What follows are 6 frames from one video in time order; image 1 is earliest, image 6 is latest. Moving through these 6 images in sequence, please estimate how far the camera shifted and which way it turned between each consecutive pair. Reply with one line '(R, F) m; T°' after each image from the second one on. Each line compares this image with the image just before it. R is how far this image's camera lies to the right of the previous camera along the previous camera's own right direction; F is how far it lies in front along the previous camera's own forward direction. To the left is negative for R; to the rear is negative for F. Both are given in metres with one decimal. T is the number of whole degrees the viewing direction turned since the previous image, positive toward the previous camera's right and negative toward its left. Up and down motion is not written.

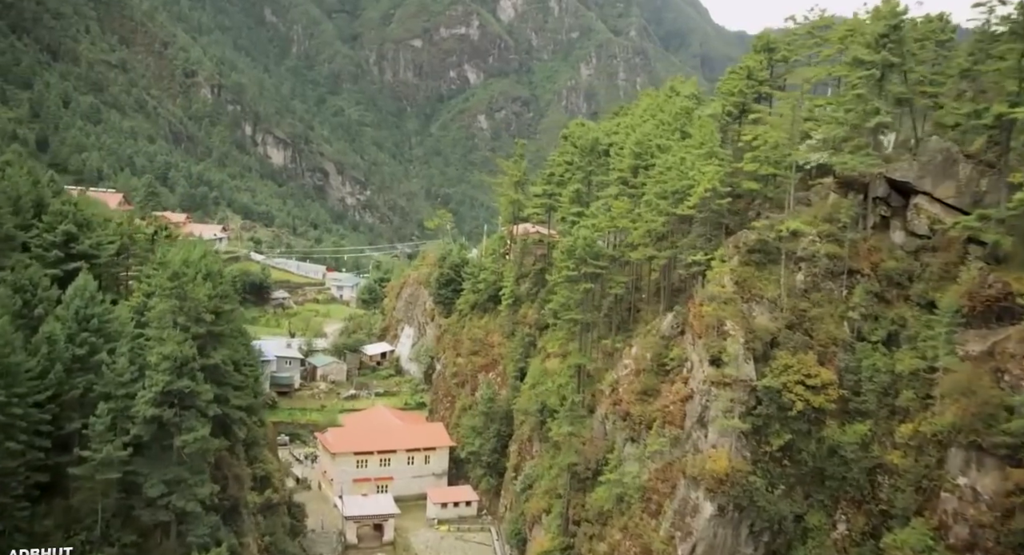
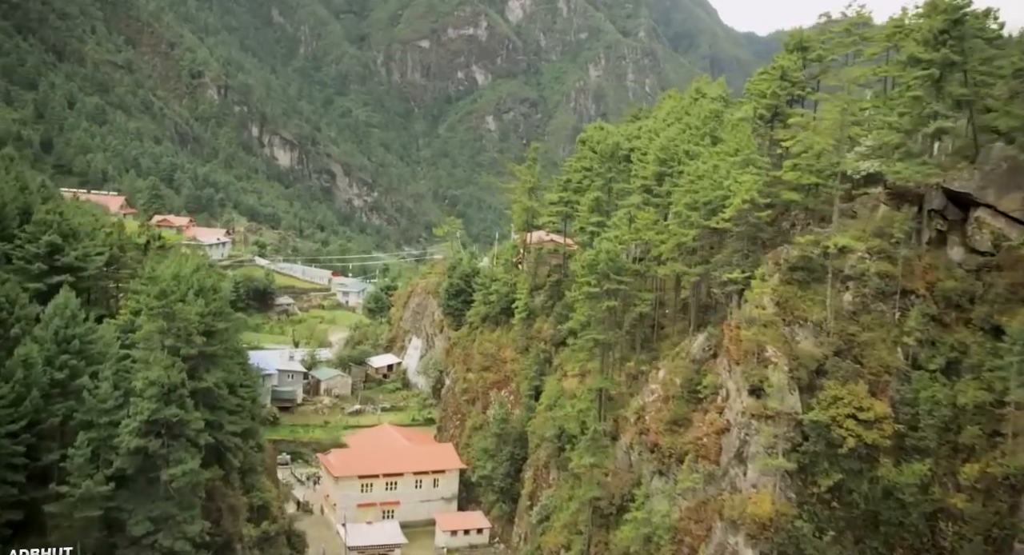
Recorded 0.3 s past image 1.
(-0.9, +6.1) m; 0°
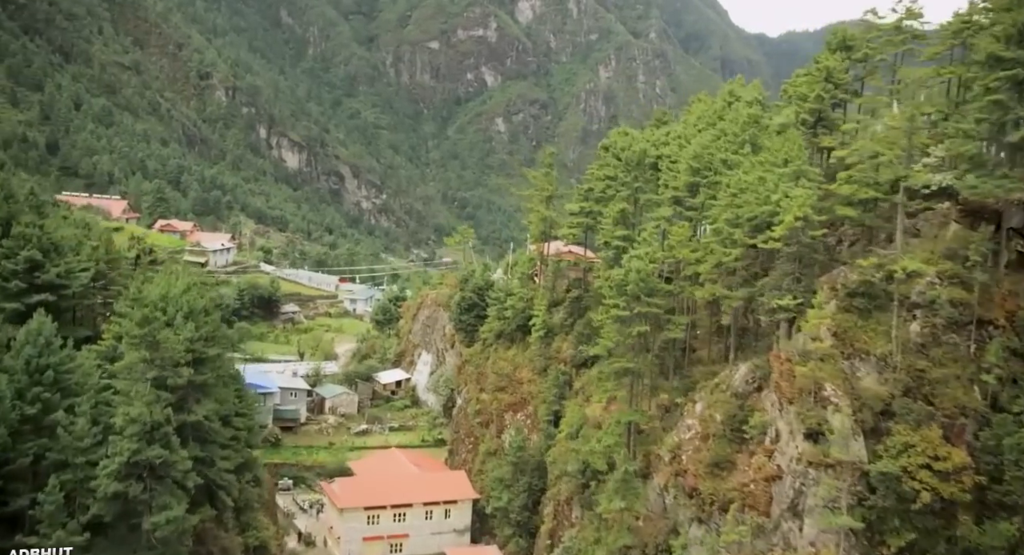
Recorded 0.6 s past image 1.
(-1.0, +7.0) m; -1°
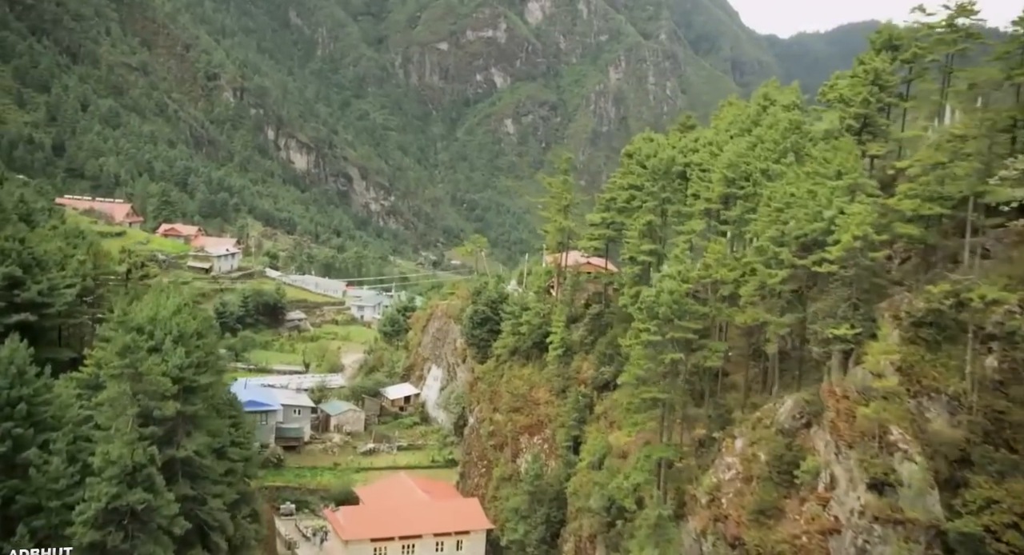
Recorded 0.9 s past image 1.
(-0.9, +6.1) m; -1°
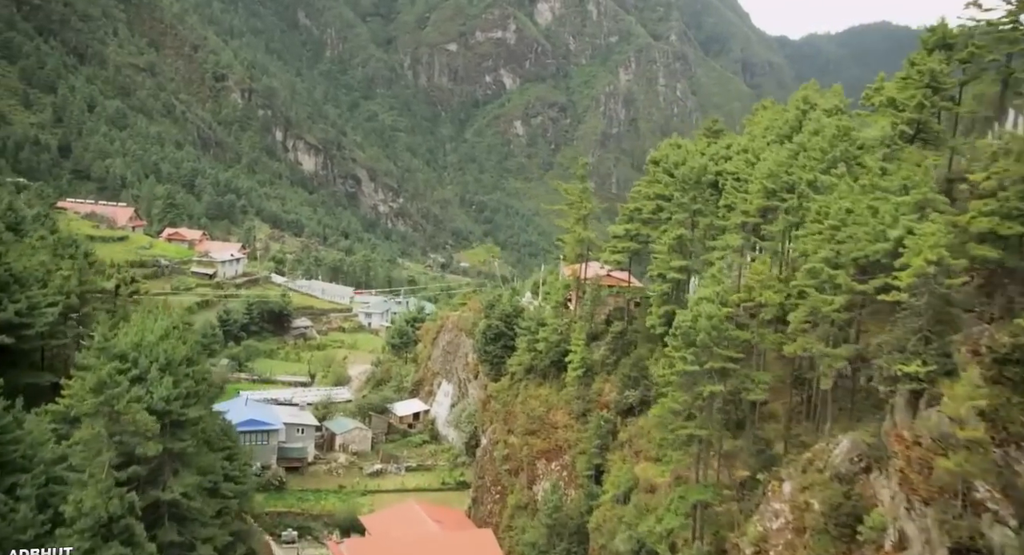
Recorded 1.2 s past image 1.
(-0.9, +6.1) m; -1°
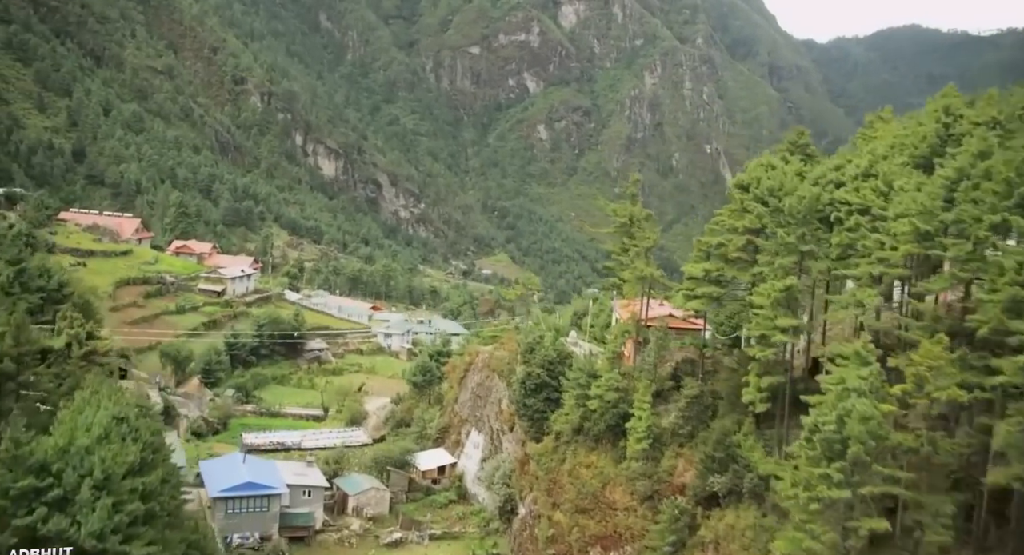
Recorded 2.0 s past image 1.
(-2.6, +16.3) m; -1°
